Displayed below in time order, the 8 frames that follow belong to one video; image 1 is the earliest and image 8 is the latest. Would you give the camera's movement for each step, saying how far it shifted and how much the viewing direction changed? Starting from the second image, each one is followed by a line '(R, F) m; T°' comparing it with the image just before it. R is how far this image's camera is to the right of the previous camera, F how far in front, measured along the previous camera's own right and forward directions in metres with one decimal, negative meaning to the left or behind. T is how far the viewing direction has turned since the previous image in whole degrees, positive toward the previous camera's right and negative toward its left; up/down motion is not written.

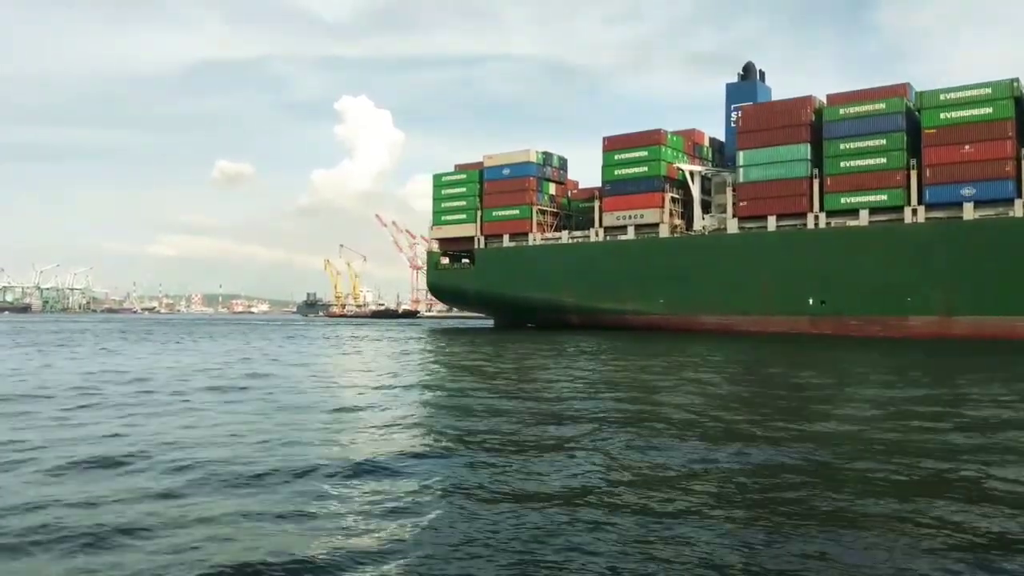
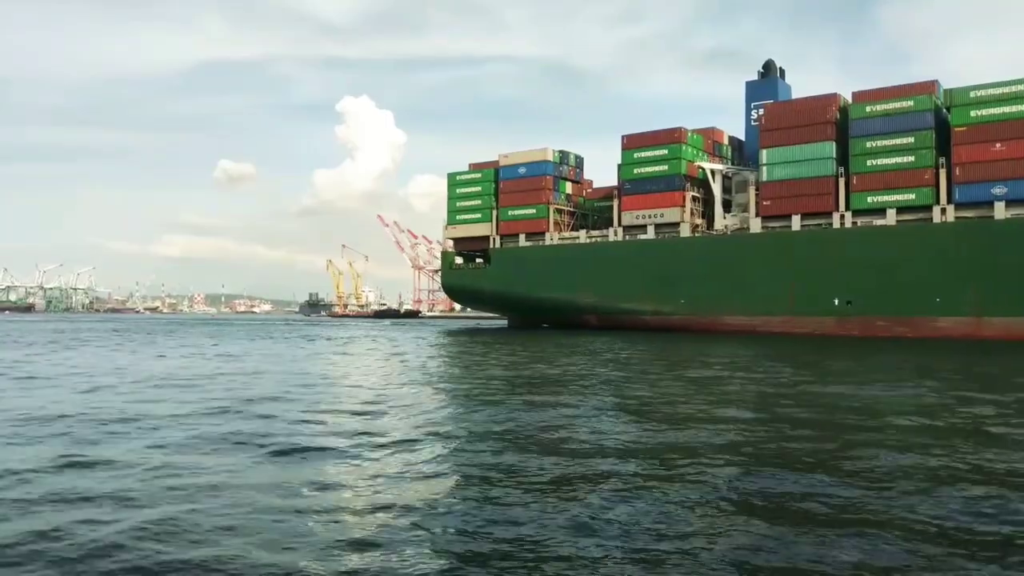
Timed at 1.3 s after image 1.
(-0.6, +0.4) m; 0°
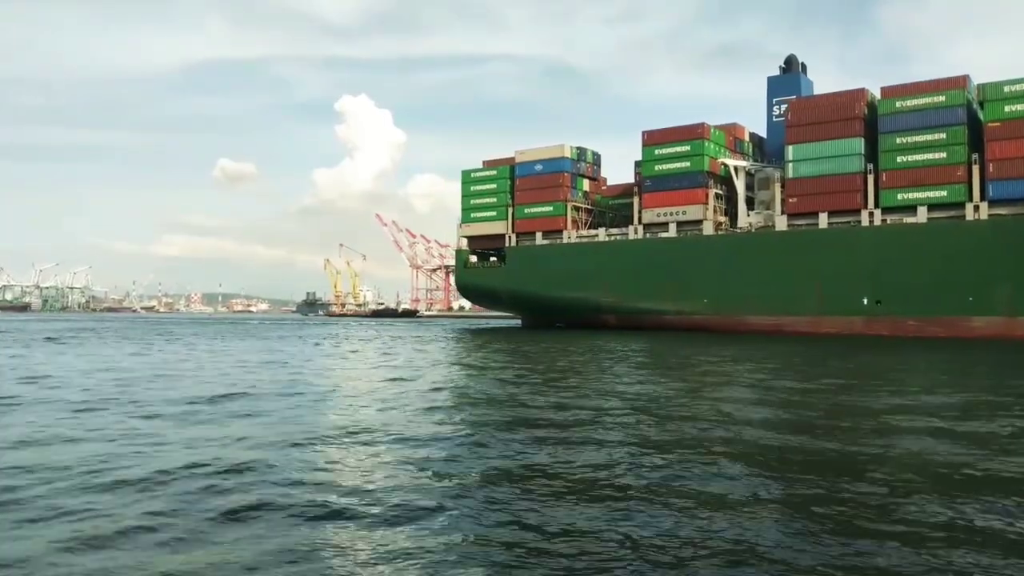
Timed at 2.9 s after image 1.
(-0.8, +0.5) m; 0°
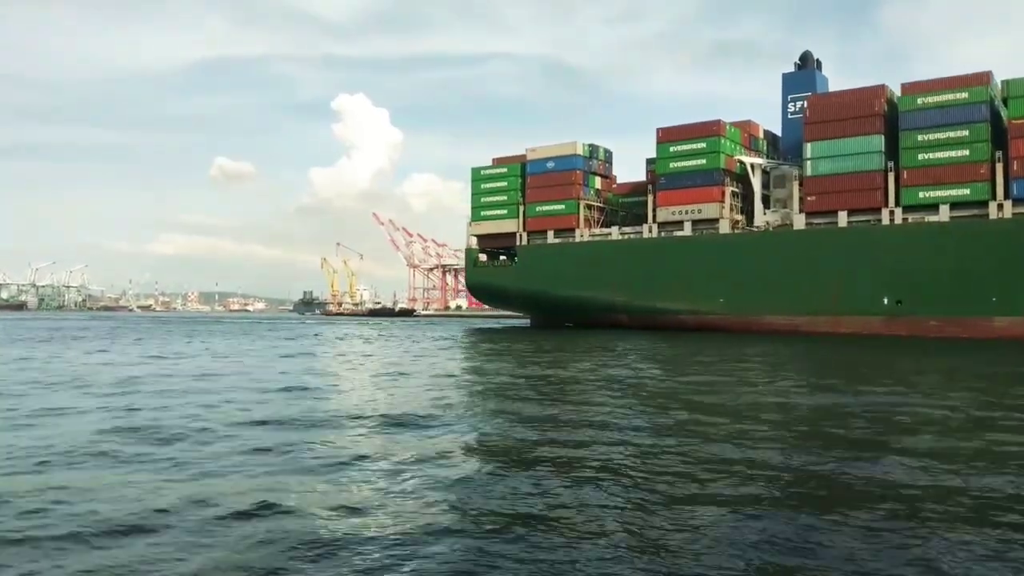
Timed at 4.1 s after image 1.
(-0.6, +0.4) m; 0°
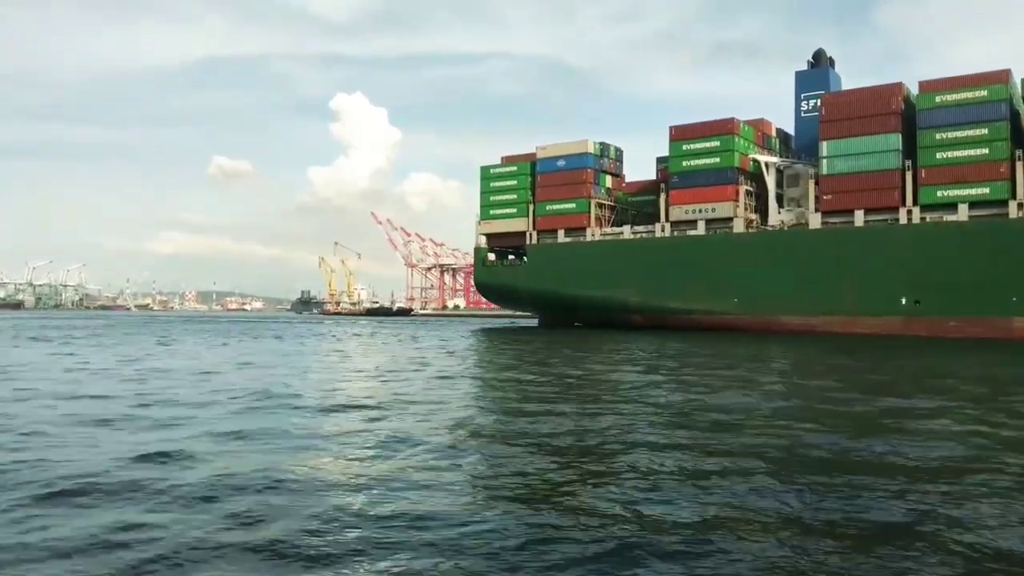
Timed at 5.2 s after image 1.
(-0.5, +0.3) m; 0°
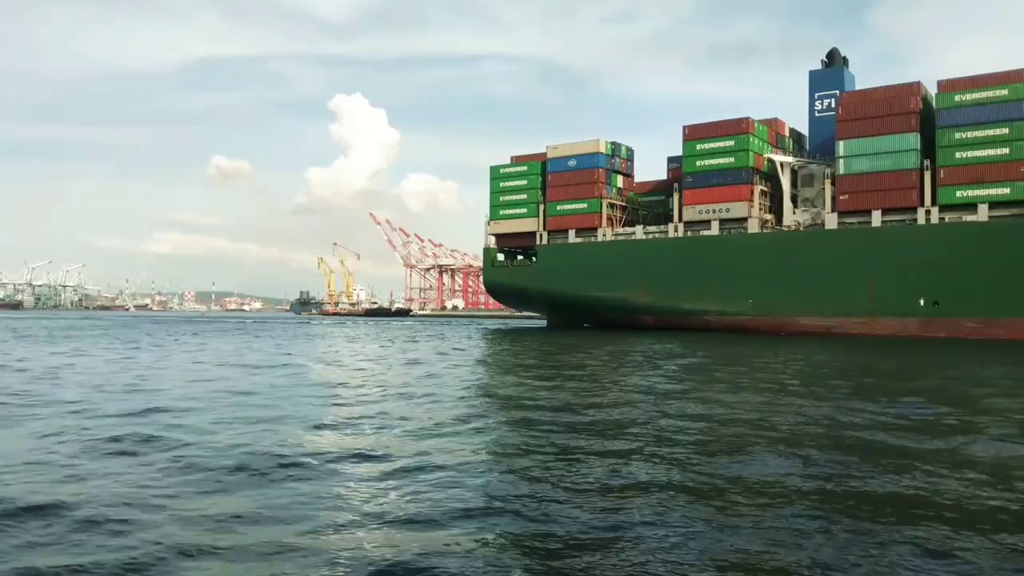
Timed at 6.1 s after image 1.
(-0.5, +0.3) m; 0°
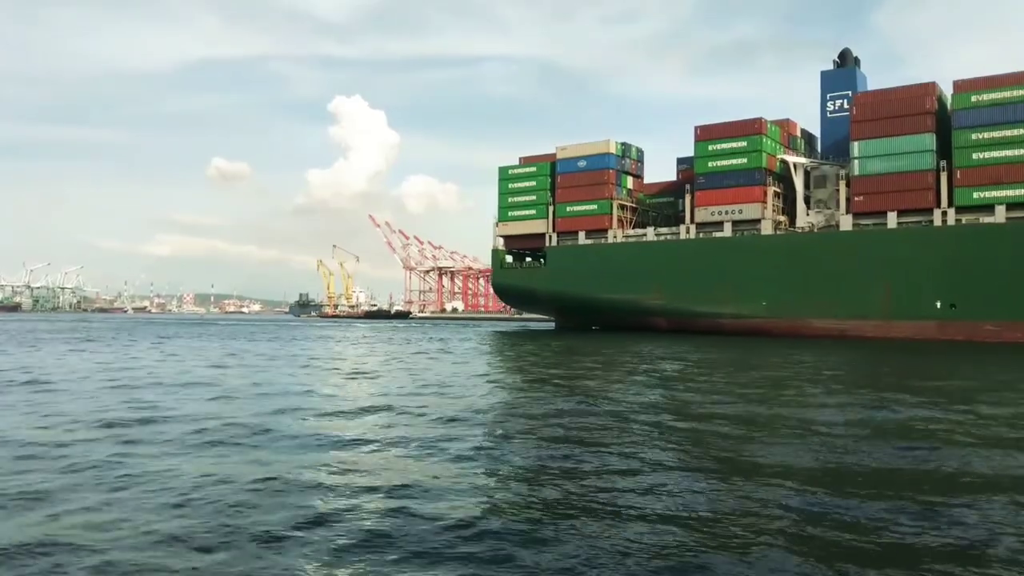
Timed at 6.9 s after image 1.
(-0.4, +0.2) m; 0°
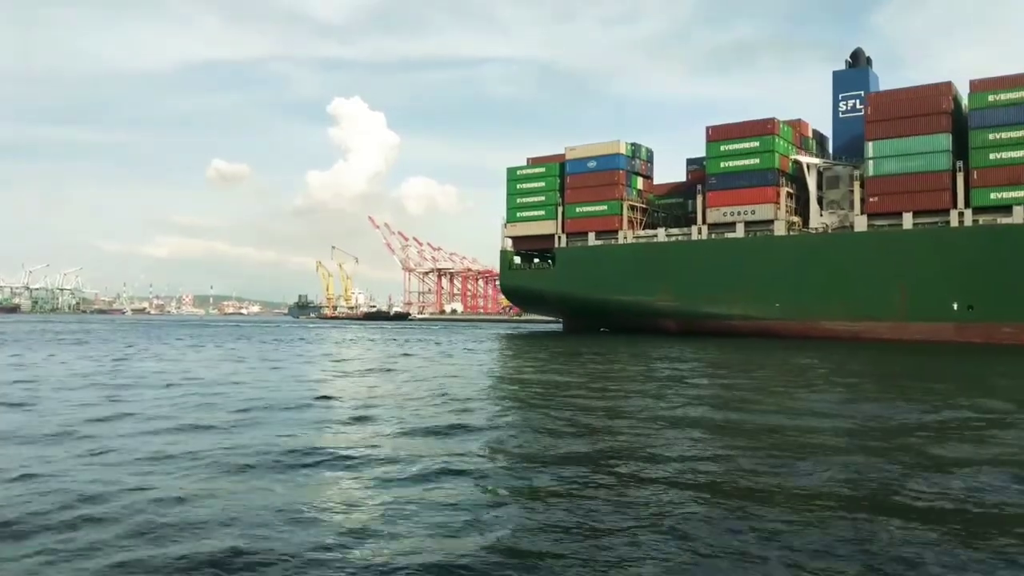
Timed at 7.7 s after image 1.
(-0.4, +0.3) m; 0°
